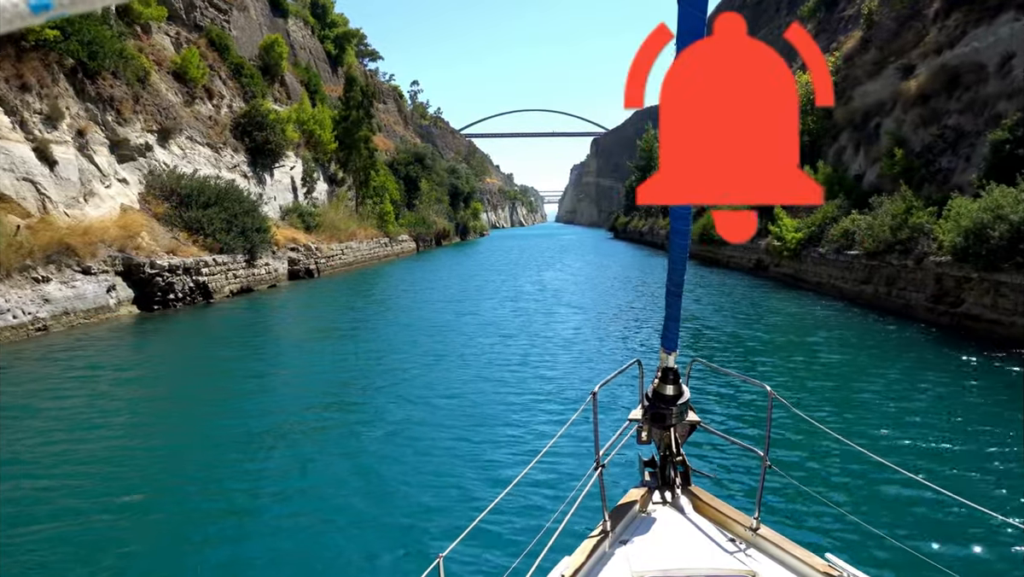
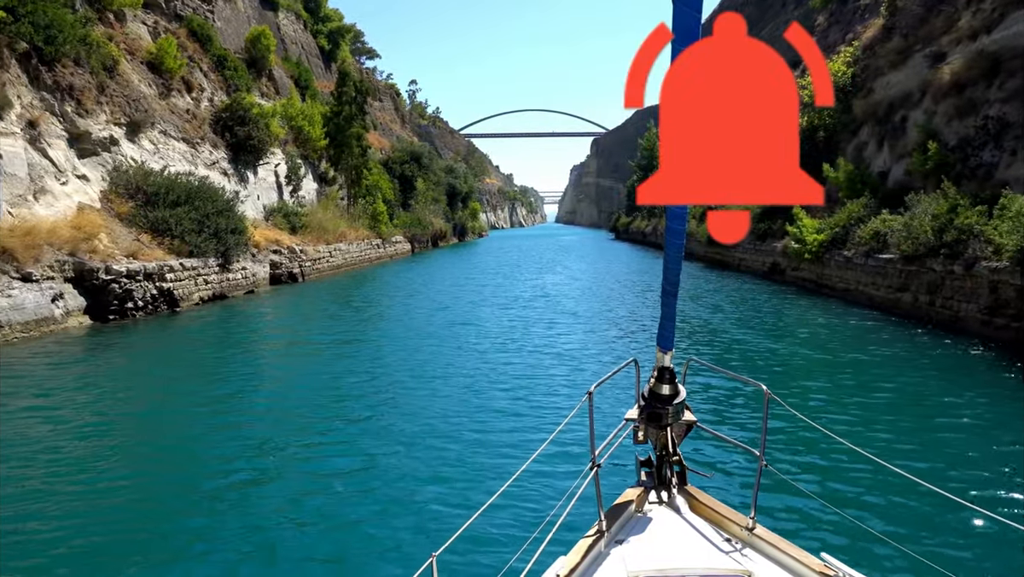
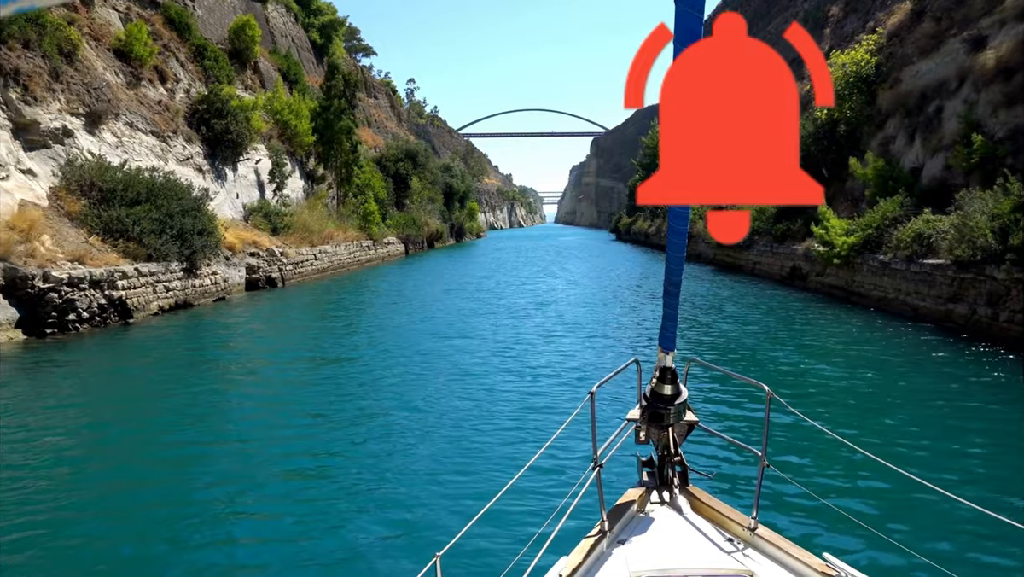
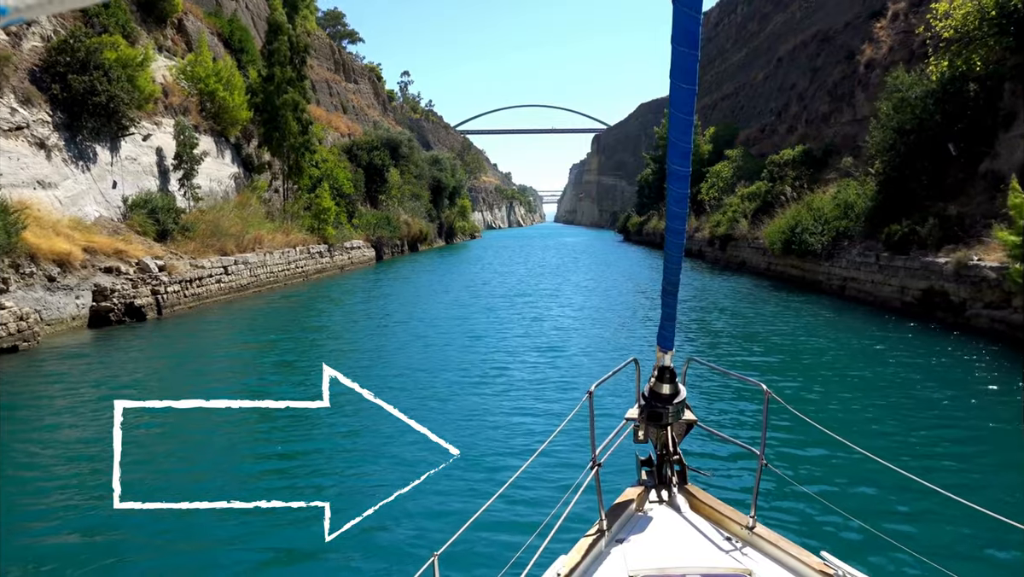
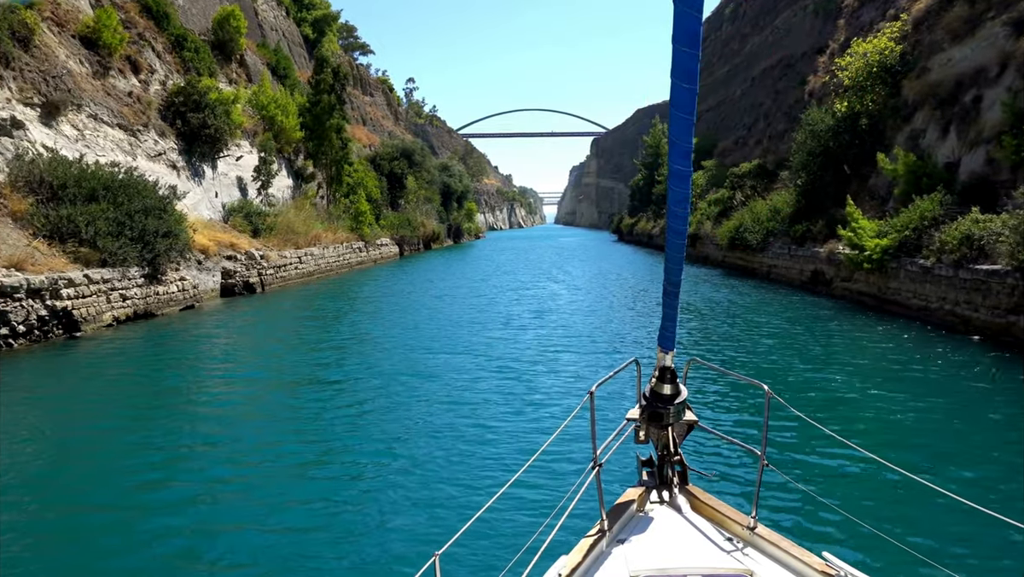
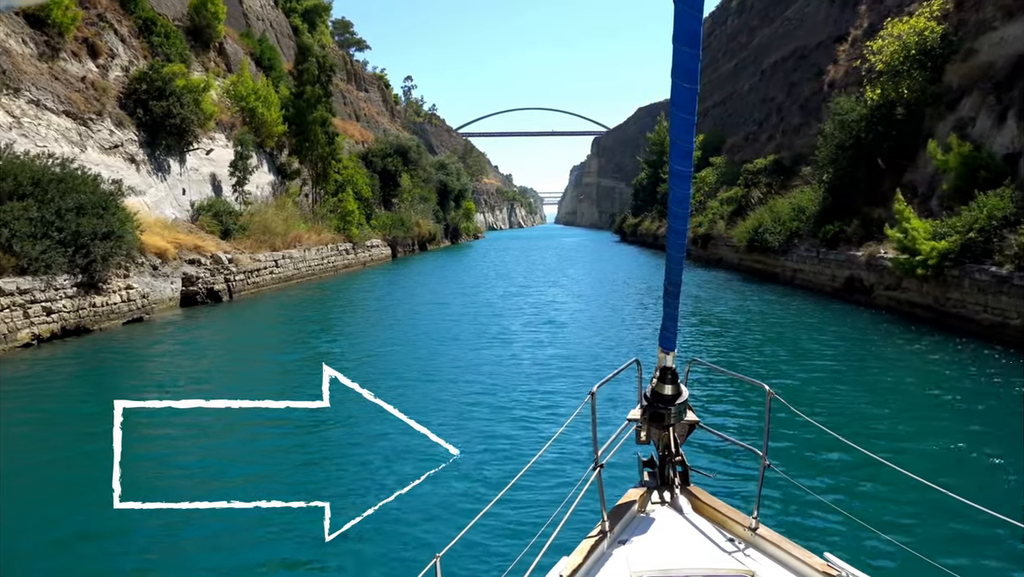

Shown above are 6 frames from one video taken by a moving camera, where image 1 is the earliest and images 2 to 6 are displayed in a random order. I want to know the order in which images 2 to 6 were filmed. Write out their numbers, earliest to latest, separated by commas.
2, 3, 5, 6, 4
